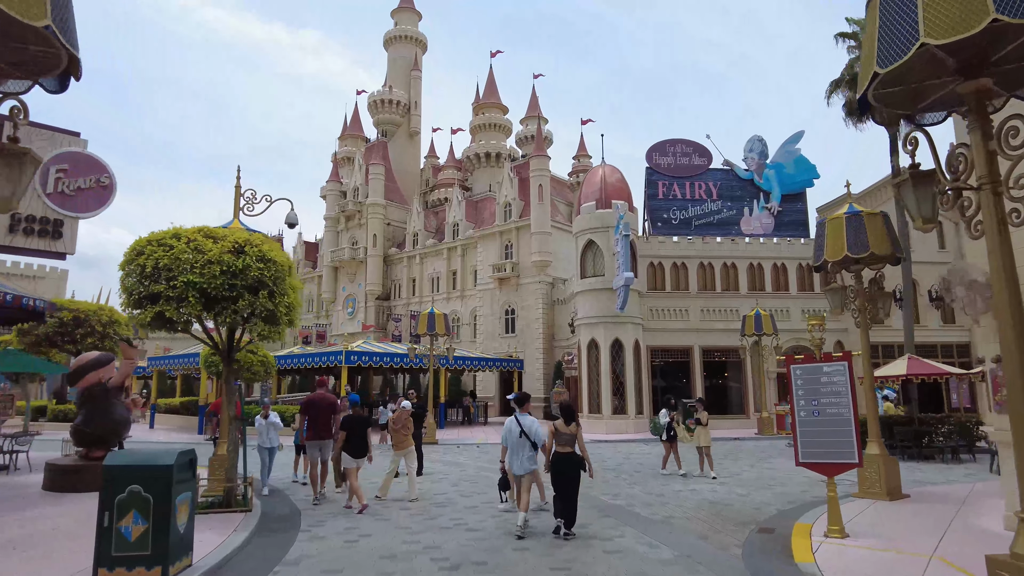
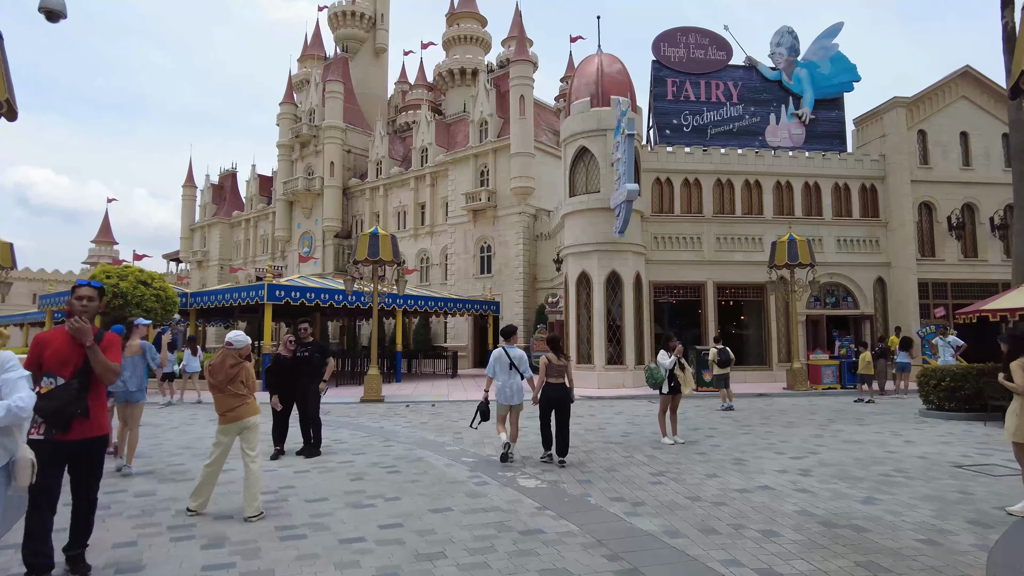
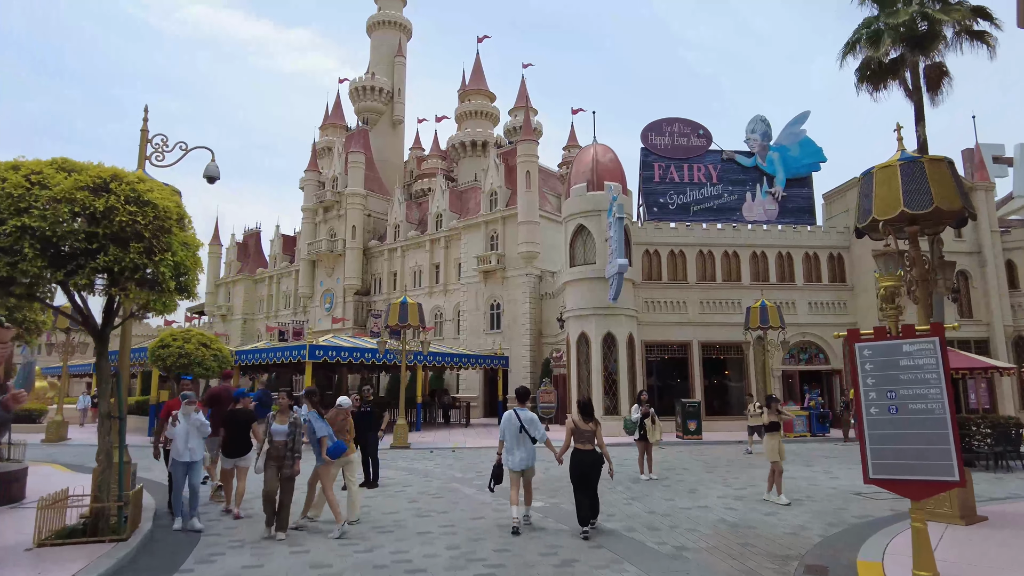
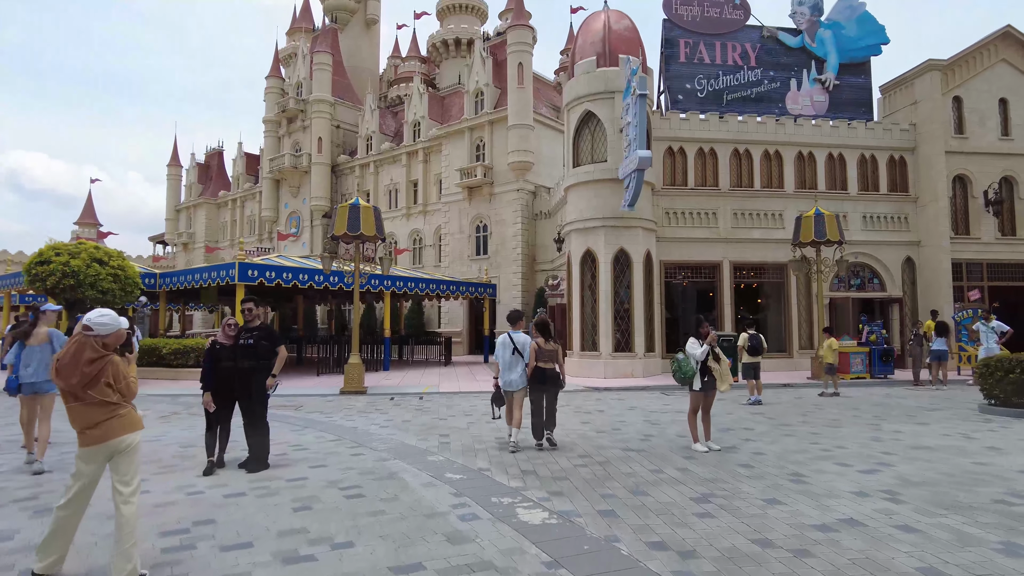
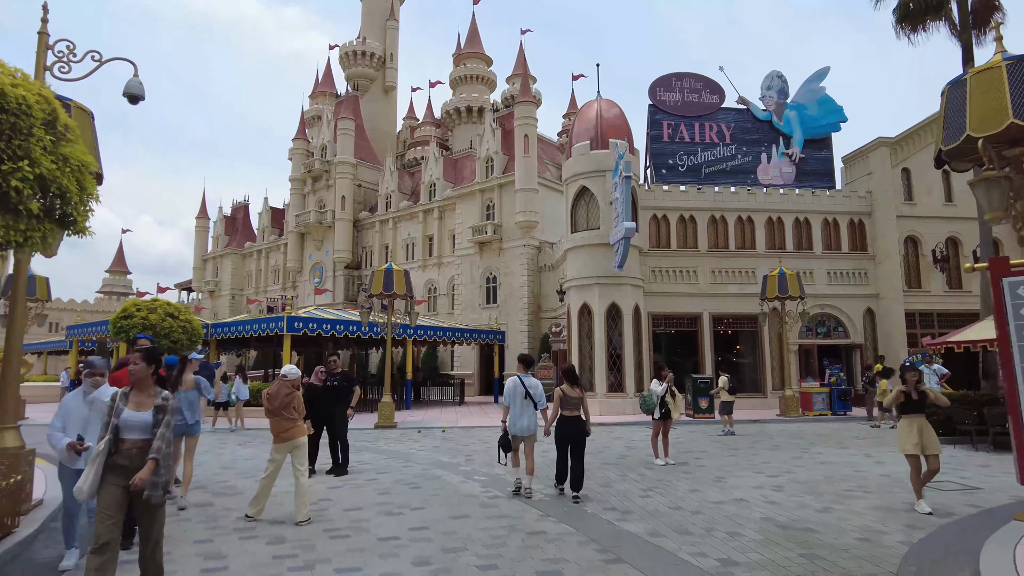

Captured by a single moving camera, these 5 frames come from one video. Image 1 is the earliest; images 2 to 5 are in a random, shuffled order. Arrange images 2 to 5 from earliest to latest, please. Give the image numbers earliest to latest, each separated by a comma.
3, 5, 2, 4
